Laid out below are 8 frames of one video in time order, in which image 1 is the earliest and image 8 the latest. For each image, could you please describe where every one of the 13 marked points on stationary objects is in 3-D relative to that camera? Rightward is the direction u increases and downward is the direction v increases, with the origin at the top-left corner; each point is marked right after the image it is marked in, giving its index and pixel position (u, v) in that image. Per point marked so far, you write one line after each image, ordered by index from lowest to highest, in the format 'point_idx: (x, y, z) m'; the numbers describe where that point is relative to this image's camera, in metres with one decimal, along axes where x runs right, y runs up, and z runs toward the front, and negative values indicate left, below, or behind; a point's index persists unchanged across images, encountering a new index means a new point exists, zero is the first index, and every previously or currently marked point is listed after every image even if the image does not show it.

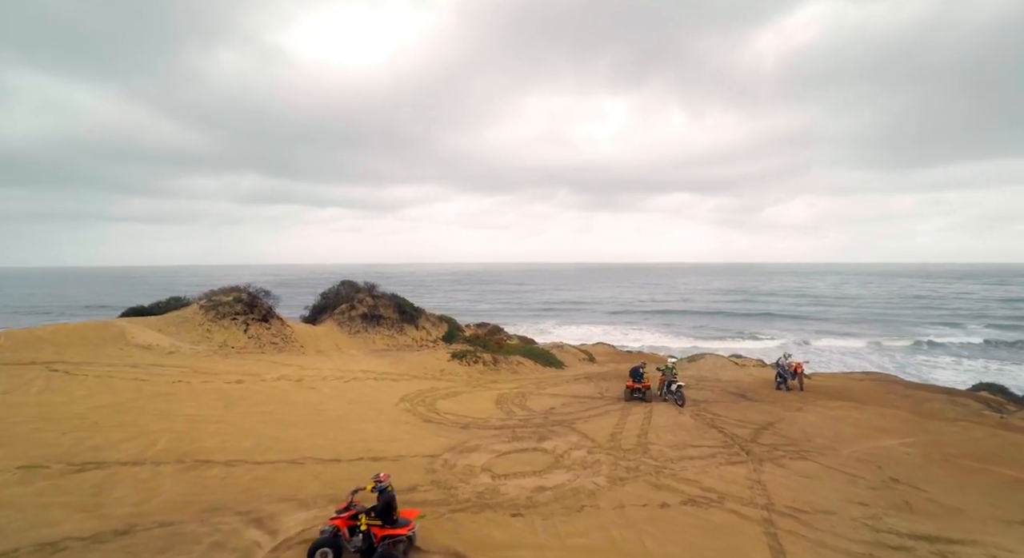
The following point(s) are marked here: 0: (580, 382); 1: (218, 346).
0: (+2.3, -3.4, +18.4) m
1: (-10.2, -2.4, +19.2) m
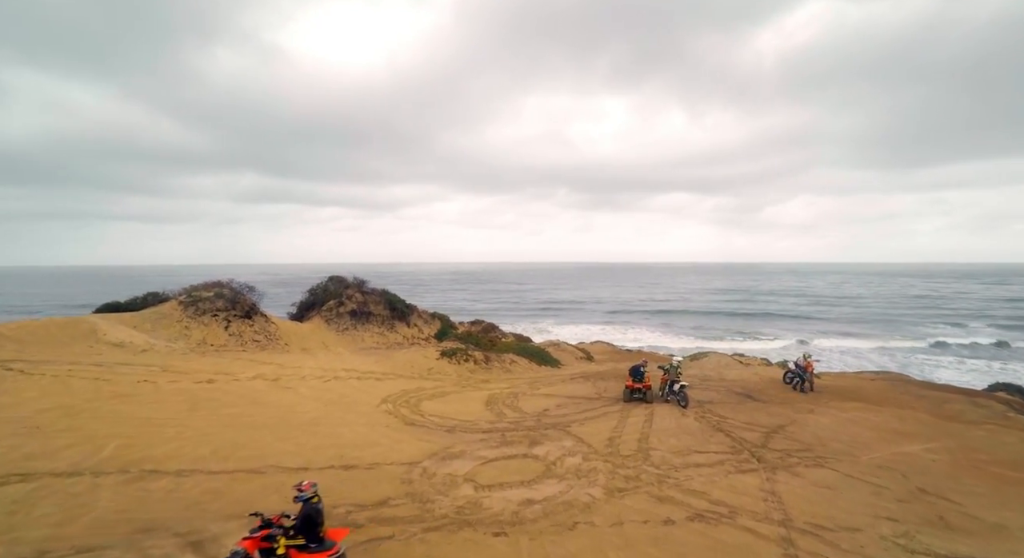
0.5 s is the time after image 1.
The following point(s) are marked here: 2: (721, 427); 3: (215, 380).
0: (+2.0, -3.2, +17.4) m
1: (-10.4, -2.2, +18.2) m
2: (+4.9, -3.5, +13.0) m
3: (-7.2, -2.5, +13.2) m
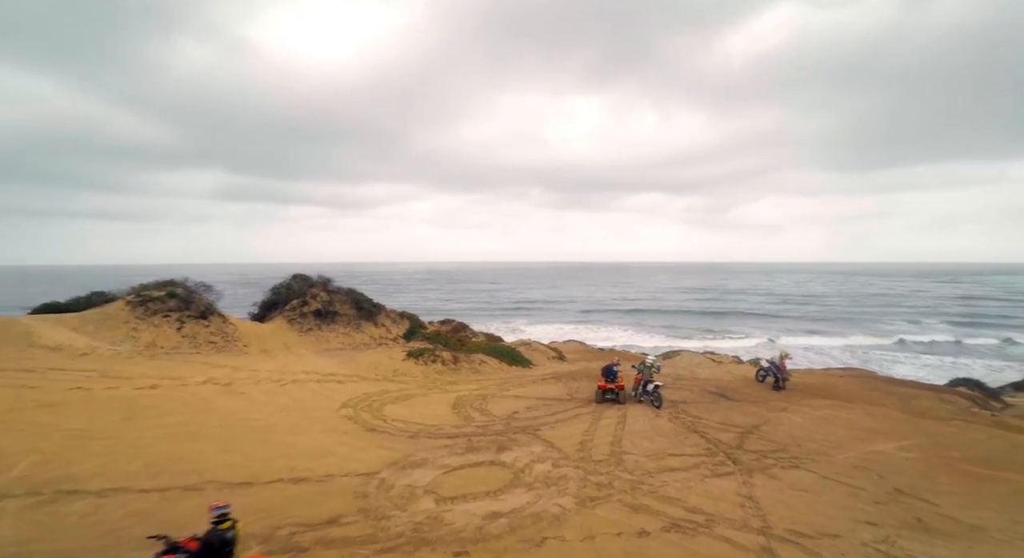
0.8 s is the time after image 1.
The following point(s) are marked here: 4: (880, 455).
0: (+1.1, -3.2, +16.9) m
1: (-11.4, -2.1, +17.1) m
2: (+4.2, -3.4, +12.6) m
3: (-7.9, -2.4, +12.3) m
4: (+7.8, -3.7, +11.7) m
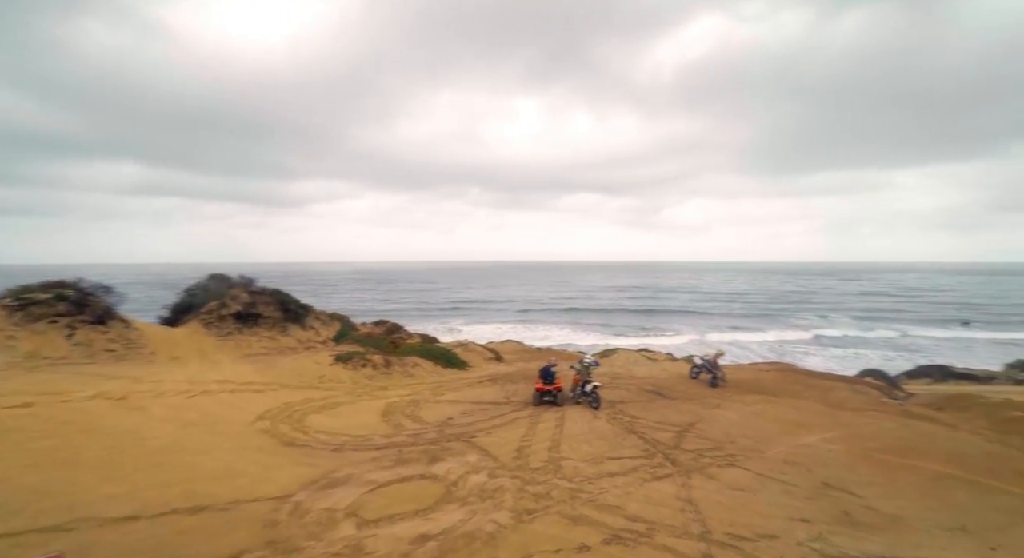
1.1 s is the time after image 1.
0: (-0.8, -3.1, +16.3) m
1: (-13.3, -2.1, +15.1) m
2: (+2.7, -3.4, +12.4) m
3: (-9.3, -2.4, +10.8) m
4: (+6.4, -3.6, +11.9) m
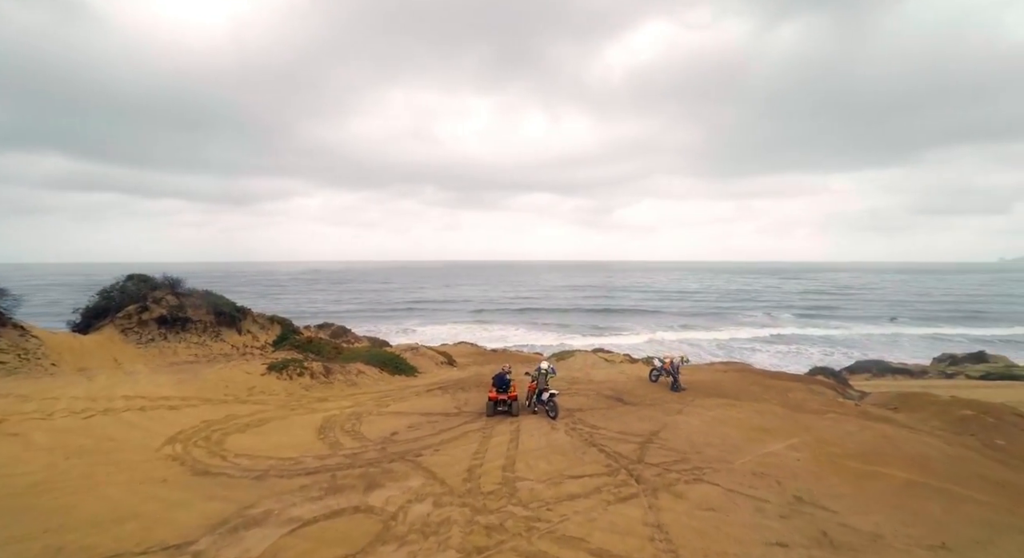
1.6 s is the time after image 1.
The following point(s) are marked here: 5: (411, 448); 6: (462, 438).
0: (-2.1, -3.1, +15.2) m
1: (-14.5, -2.2, +12.9) m
2: (+1.7, -3.4, +11.6) m
3: (-10.1, -2.5, +8.9) m
4: (+5.4, -3.6, +11.3) m
5: (-2.0, -3.4, +10.9) m
6: (-1.1, -3.4, +11.6) m
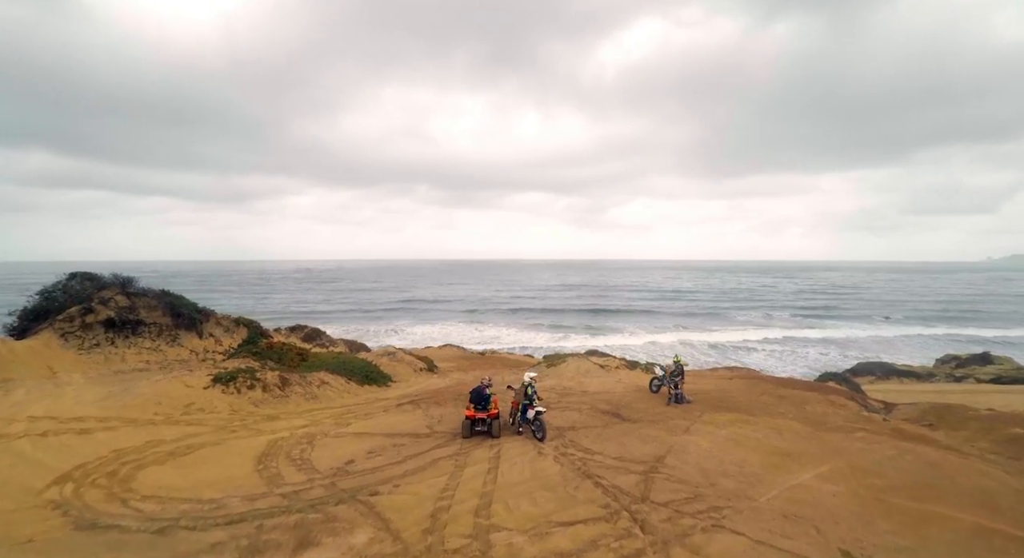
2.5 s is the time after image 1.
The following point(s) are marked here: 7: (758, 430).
0: (-2.6, -3.1, +13.2) m
1: (-14.9, -2.1, +10.9) m
2: (+1.3, -3.4, +9.7) m
3: (-10.5, -2.4, +6.9) m
4: (+5.0, -3.6, +9.5) m
5: (-2.4, -3.3, +9.0) m
6: (-1.4, -3.3, +9.6) m
7: (+5.6, -3.5, +12.5) m
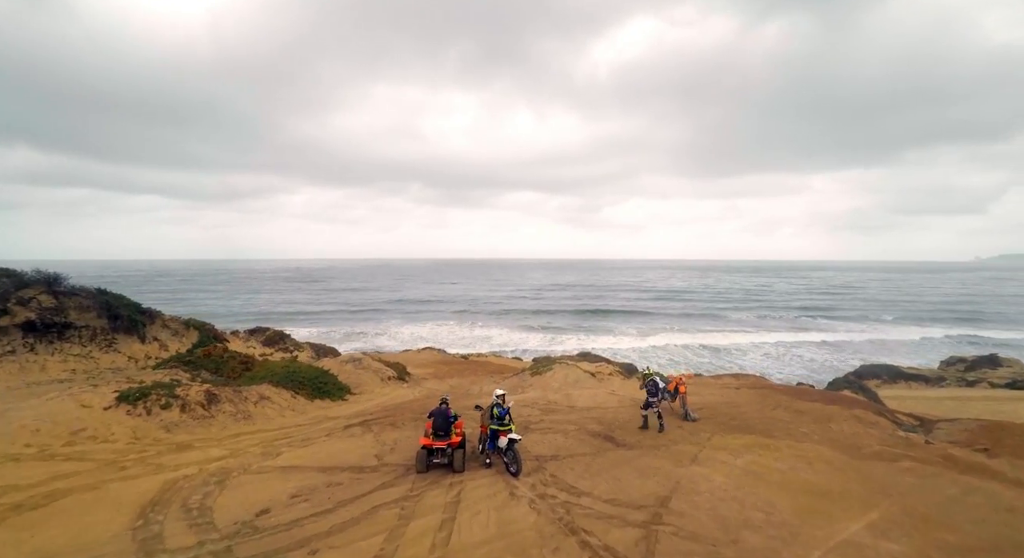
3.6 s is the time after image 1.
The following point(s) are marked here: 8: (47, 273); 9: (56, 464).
0: (-3.1, -3.0, +10.9) m
1: (-15.4, -2.1, +8.4) m
2: (+0.8, -3.3, +7.4) m
3: (-10.9, -2.4, +4.5) m
4: (+4.5, -3.5, +7.3) m
5: (-2.9, -3.2, +6.7) m
6: (-1.9, -3.3, +7.4) m
7: (+5.0, -3.4, +10.3) m
8: (-15.7, +0.2, +18.9) m
9: (-7.0, -2.8, +8.5) m
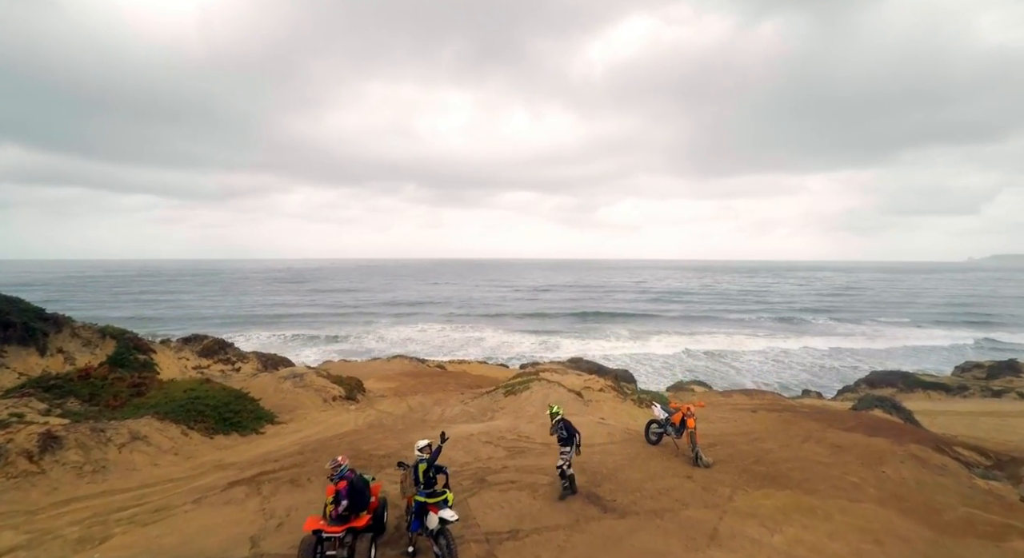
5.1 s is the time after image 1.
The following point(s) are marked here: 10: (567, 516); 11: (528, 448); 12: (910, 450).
0: (-3.9, -3.0, +7.8) m
1: (-16.1, -2.1, +5.2) m
2: (+0.1, -3.3, +4.4) m
3: (-11.7, -2.4, +1.4) m
4: (+3.8, -3.5, +4.2) m
5: (-3.6, -3.3, +3.6) m
6: (-2.7, -3.3, +4.3) m
7: (+4.3, -3.4, +7.2) m
8: (-16.5, +0.2, +15.7) m
9: (-7.7, -2.8, +5.3) m
10: (+0.8, -3.2, +7.6) m
11: (+0.3, -3.1, +10.3) m
12: (+7.9, -3.5, +11.0) m
